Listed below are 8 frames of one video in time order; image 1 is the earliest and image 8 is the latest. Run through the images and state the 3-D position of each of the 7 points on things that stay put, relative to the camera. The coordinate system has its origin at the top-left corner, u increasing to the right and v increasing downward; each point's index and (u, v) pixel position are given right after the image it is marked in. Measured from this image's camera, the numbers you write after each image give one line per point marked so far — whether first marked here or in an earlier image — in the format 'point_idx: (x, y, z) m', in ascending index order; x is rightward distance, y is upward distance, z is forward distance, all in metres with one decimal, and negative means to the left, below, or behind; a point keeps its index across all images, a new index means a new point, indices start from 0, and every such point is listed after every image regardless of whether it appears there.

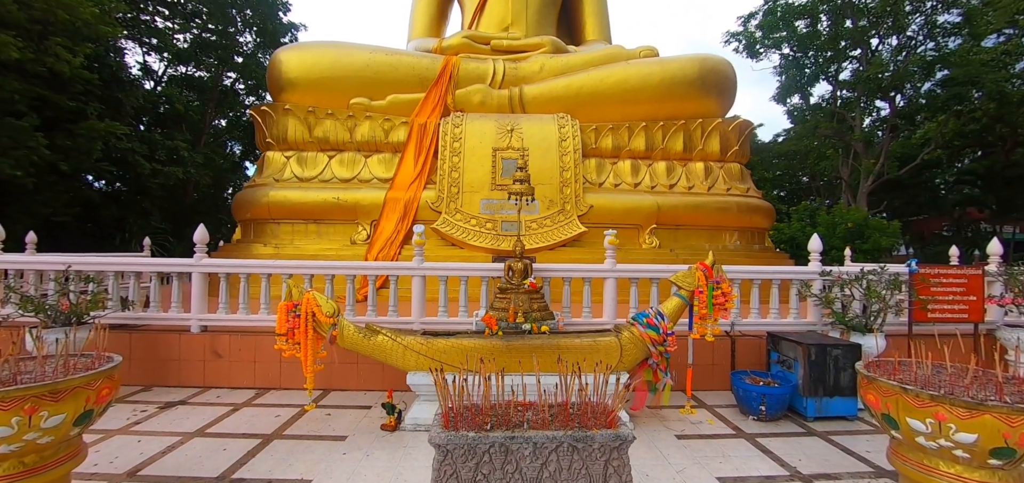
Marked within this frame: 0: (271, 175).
0: (-4.8, +1.4, +8.7) m
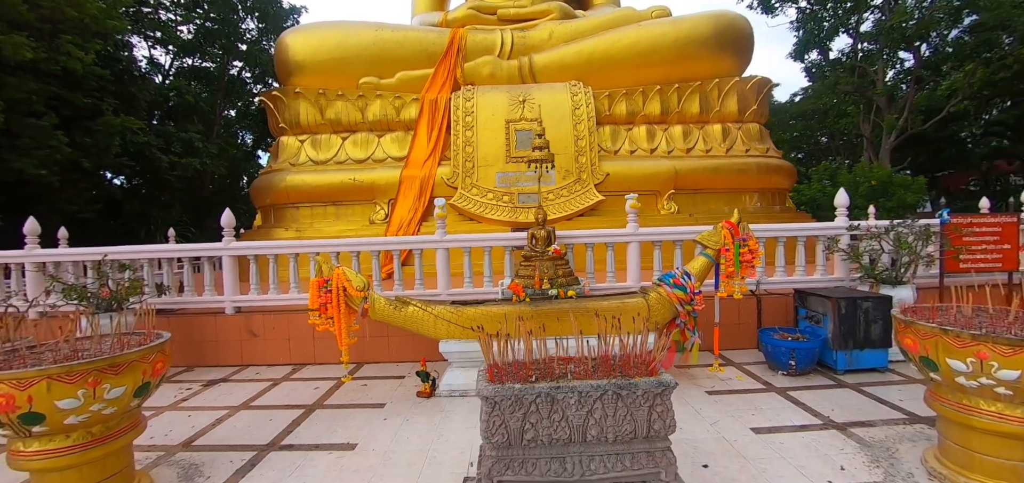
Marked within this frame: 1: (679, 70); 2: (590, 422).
0: (-4.6, +1.7, +8.8) m
1: (+3.5, +3.5, +8.9) m
2: (+0.3, -0.8, +1.9) m
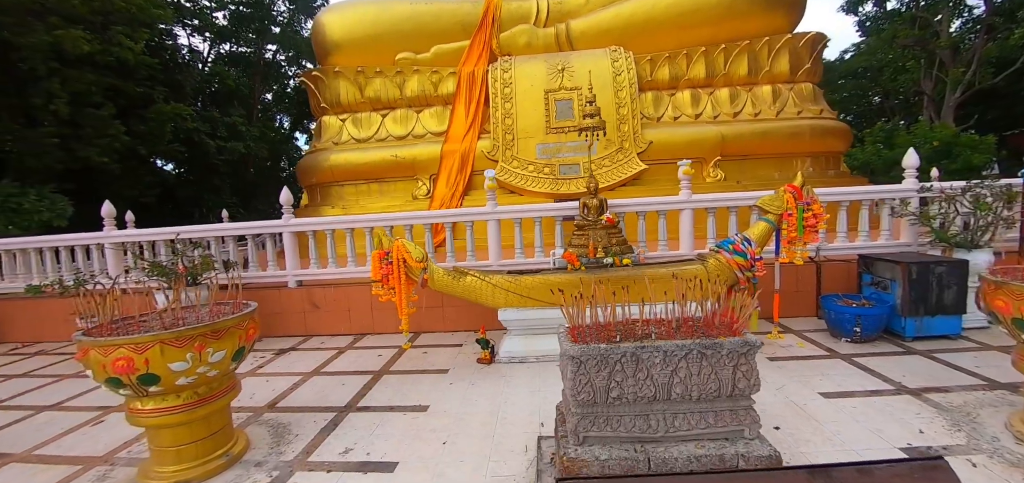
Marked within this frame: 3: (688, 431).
0: (-3.8, +2.1, +9.0) m
1: (+4.2, +4.1, +8.5) m
2: (+0.7, -0.6, +1.9) m
3: (+0.8, -0.9, +2.0) m
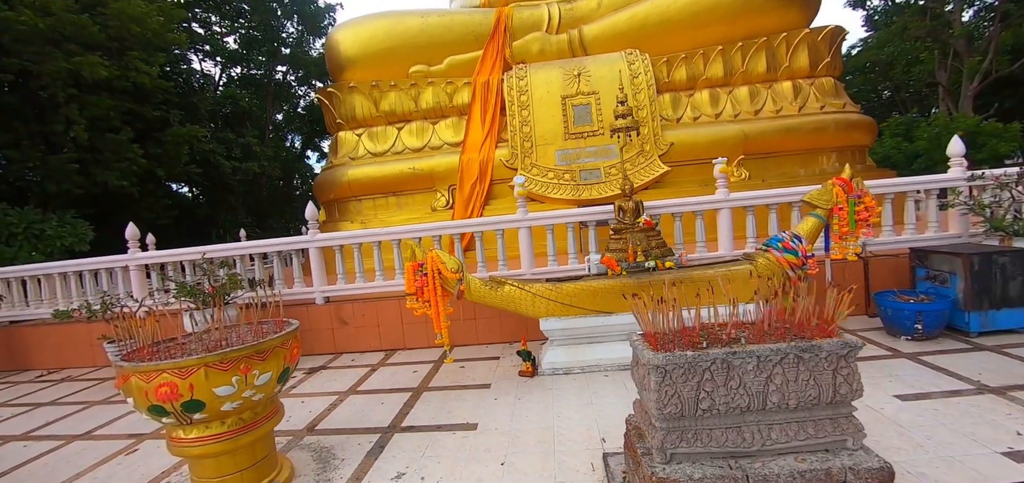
0: (-3.4, +1.8, +8.9) m
1: (+4.4, +4.1, +8.4) m
2: (+1.1, -0.6, +1.8) m
3: (+1.1, -0.8, +1.8) m
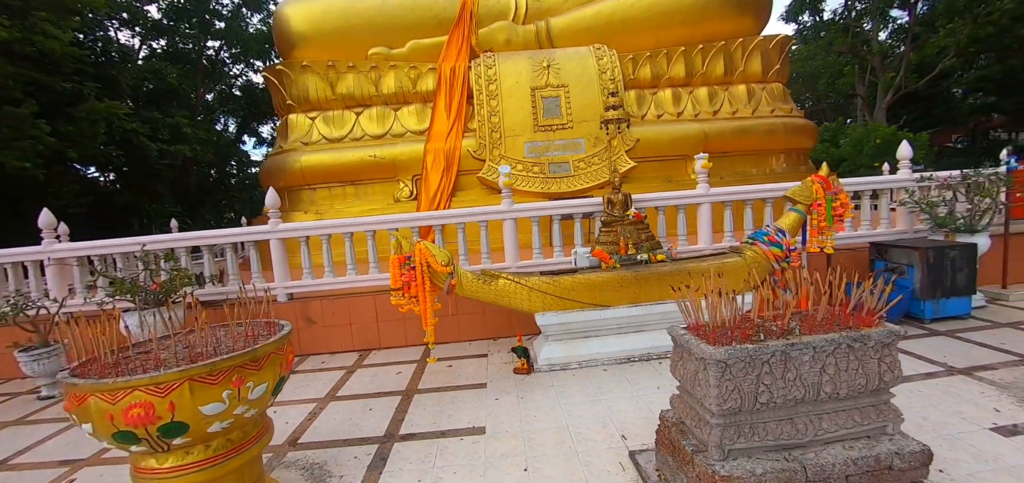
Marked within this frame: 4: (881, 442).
0: (-4.1, +2.0, +8.3) m
1: (+3.8, +4.2, +8.7) m
2: (+1.3, -0.6, +1.7) m
3: (+1.3, -0.8, +1.8) m
4: (+1.5, -0.8, +1.8) m
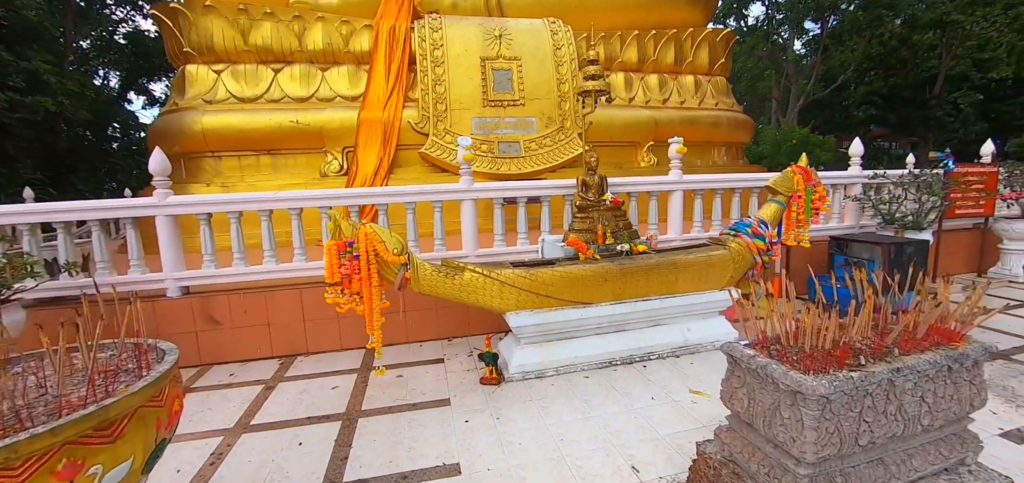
0: (-5.0, +2.3, +6.8) m
1: (+2.8, +4.4, +8.5) m
2: (+1.3, -0.5, +1.4) m
3: (+1.4, -0.8, +1.5) m
4: (+1.6, -0.8, +1.5) m
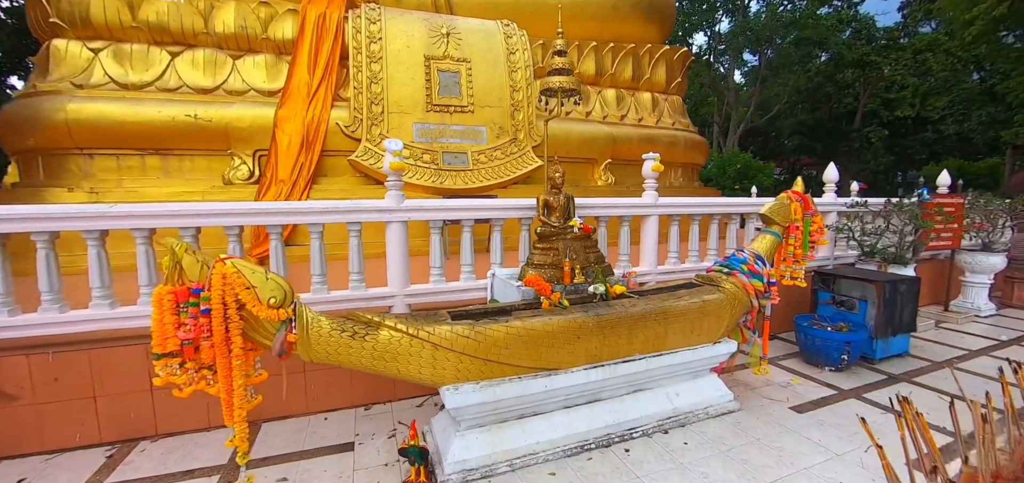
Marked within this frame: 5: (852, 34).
0: (-5.7, +2.1, +5.4) m
1: (+1.9, +4.0, +8.1) m
2: (+1.2, -0.7, +0.7) m
3: (+1.3, -1.0, +0.7) m
4: (+1.4, -1.0, +0.8) m
5: (+13.3, +8.1, +17.0) m
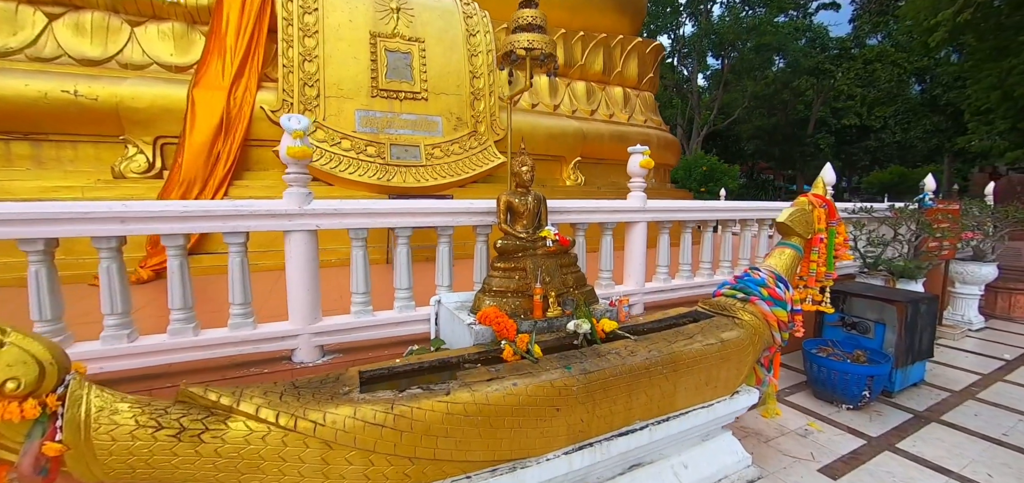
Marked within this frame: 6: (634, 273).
0: (-6.1, +2.0, +4.2) m
1: (+1.2, +3.9, +7.4) m
2: (+1.1, -0.8, 0.0) m
3: (+1.2, -1.1, +0.1) m
4: (+1.4, -1.1, +0.2) m
5: (+11.8, +8.0, +17.3) m
6: (+0.9, -0.2, +3.1) m
